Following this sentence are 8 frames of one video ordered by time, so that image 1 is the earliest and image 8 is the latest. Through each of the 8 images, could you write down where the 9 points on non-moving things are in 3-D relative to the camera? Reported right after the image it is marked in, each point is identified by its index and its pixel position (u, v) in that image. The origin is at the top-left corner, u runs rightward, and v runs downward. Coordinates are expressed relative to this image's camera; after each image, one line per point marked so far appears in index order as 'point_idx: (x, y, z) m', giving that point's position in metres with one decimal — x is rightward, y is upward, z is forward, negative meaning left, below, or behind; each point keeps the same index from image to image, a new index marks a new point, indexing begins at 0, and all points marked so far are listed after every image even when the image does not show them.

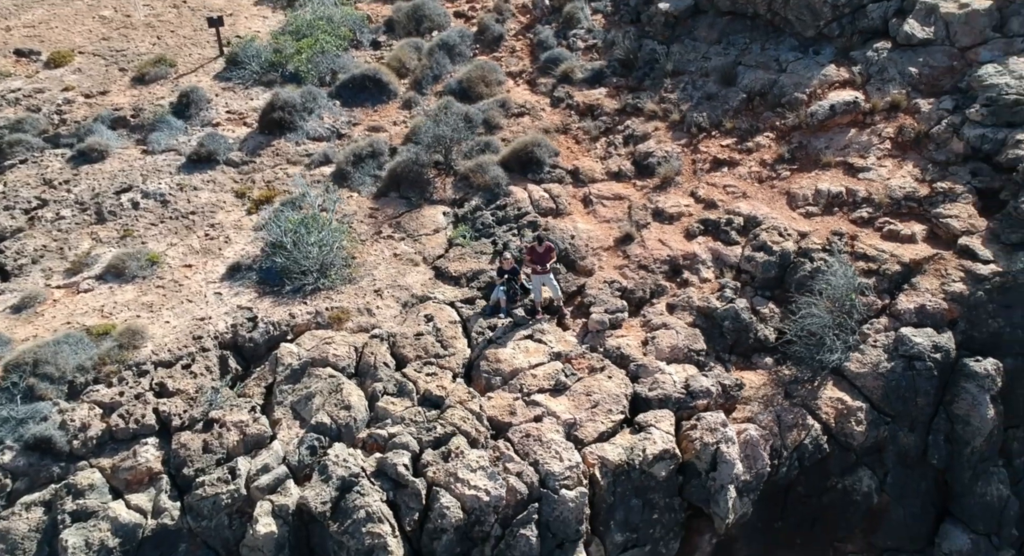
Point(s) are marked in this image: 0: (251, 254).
0: (-4.7, +0.4, +17.6) m
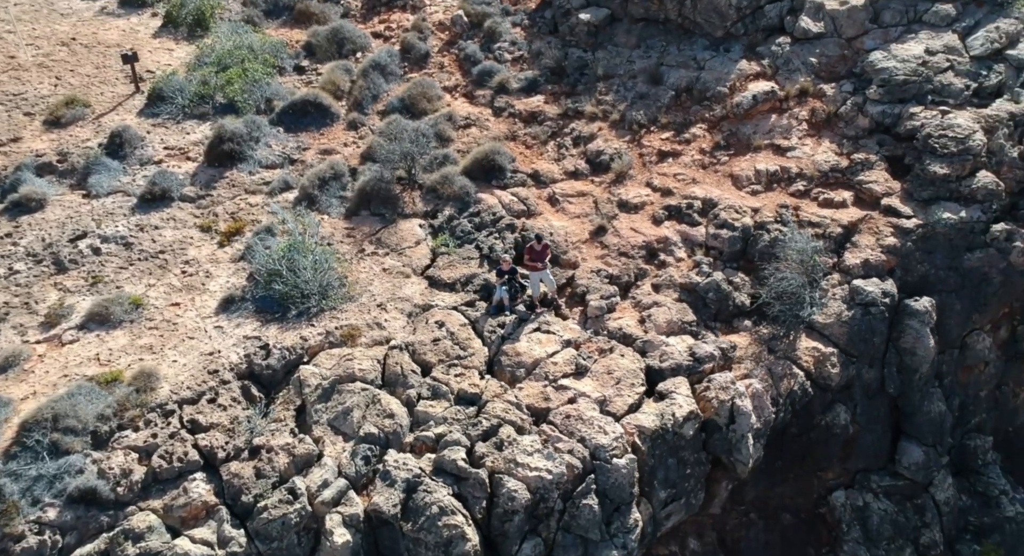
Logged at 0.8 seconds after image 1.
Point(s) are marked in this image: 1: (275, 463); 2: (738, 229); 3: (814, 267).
0: (-5.0, -0.1, +18.0) m
1: (-3.6, -2.8, +15.0) m
2: (+4.1, +0.9, +17.5) m
3: (+5.2, +0.2, +16.9) m
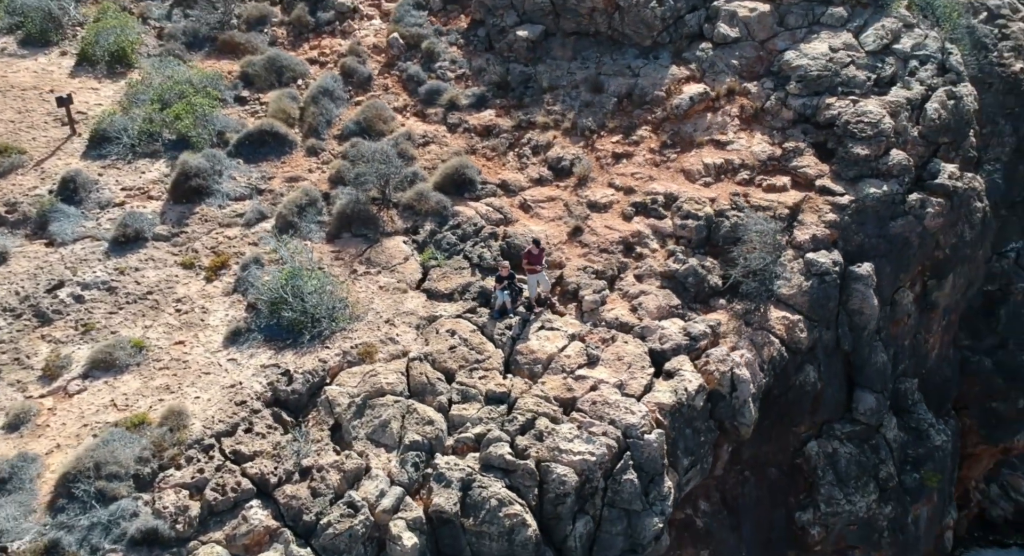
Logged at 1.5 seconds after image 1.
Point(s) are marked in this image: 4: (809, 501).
0: (-5.1, -0.7, +18.3) m
1: (-3.0, -3.2, +15.7) m
2: (+3.8, +1.2, +19.5) m
3: (+5.1, +0.6, +19.0) m
4: (+5.9, -4.4, +19.5) m
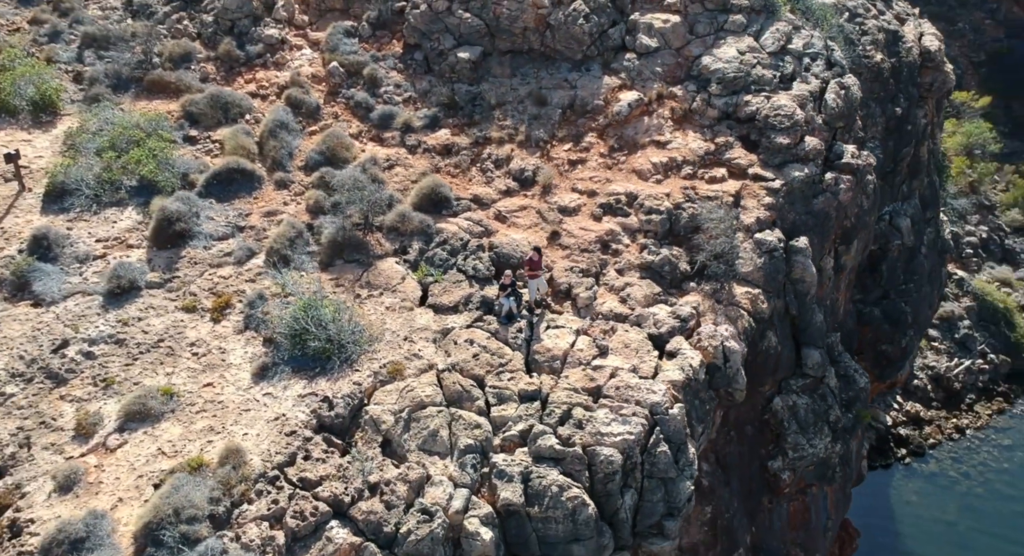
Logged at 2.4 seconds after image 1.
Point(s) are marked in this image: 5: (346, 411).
0: (-4.9, -1.4, +18.9) m
1: (-2.0, -3.7, +16.7) m
2: (+3.3, +1.5, +21.7) m
3: (+4.8, +1.0, +21.5) m
4: (+6.0, -3.9, +22.2) m
5: (-3.0, -2.4, +17.9) m
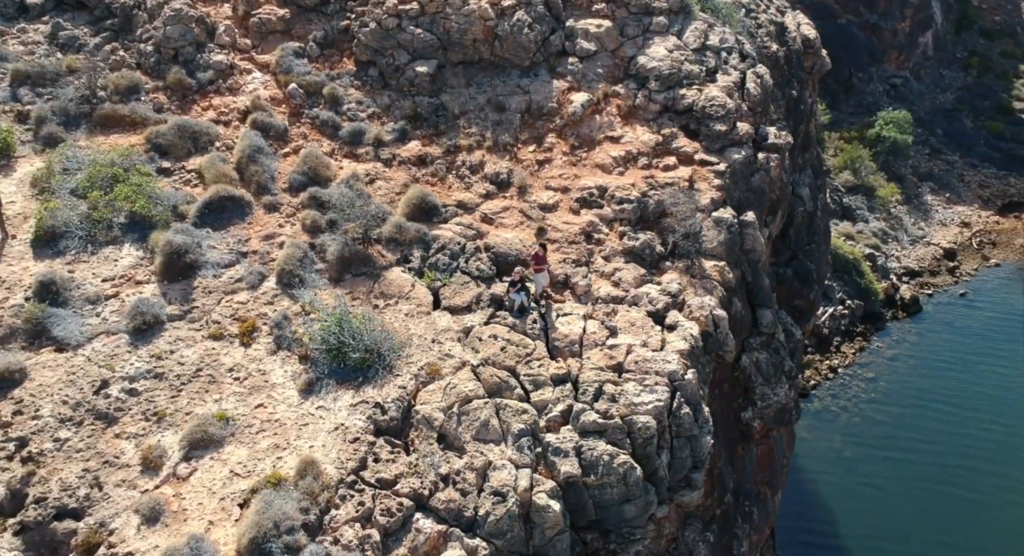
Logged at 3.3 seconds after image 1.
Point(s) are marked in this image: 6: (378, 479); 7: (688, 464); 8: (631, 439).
0: (-4.3, -1.8, +19.6) m
1: (-0.8, -3.8, +18.1) m
2: (+2.9, +1.9, +23.9) m
3: (+4.4, +1.6, +24.0) m
4: (+6.0, -3.2, +24.9) m
5: (-2.2, -2.6, +19.0) m
6: (-2.4, -3.7, +17.8) m
7: (+3.6, -3.8, +20.0) m
8: (+2.3, -3.2, +19.2) m
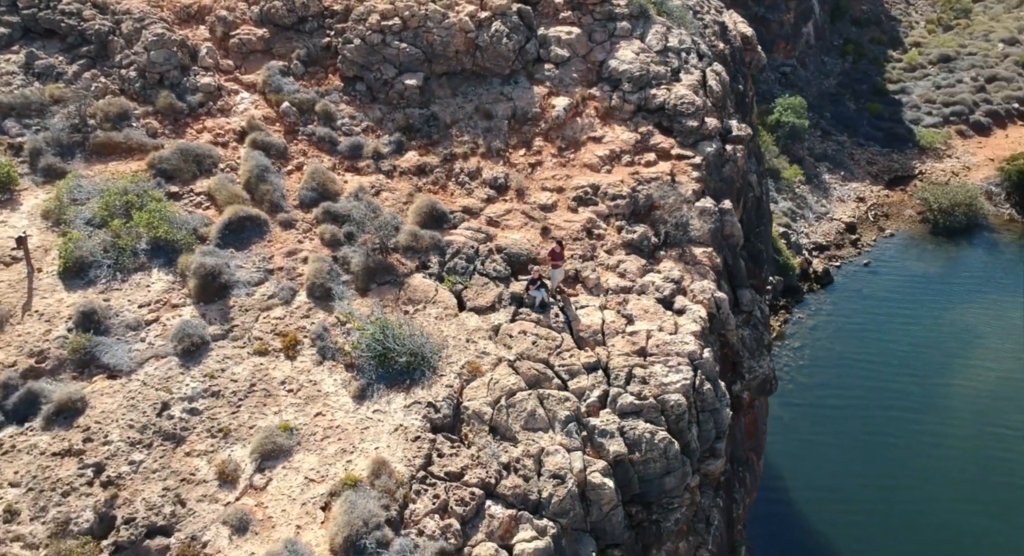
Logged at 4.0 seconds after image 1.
0: (-3.4, -2.1, +20.5) m
1: (+0.3, -3.7, +19.4) m
2: (+2.9, +2.1, +25.6) m
3: (+4.4, +1.9, +25.8) m
4: (+6.2, -2.7, +27.0) m
5: (-1.2, -2.7, +20.1) m
6: (-1.3, -3.8, +18.9) m
7: (+4.5, -3.5, +21.8) m
8: (+3.3, -2.9, +20.9) m
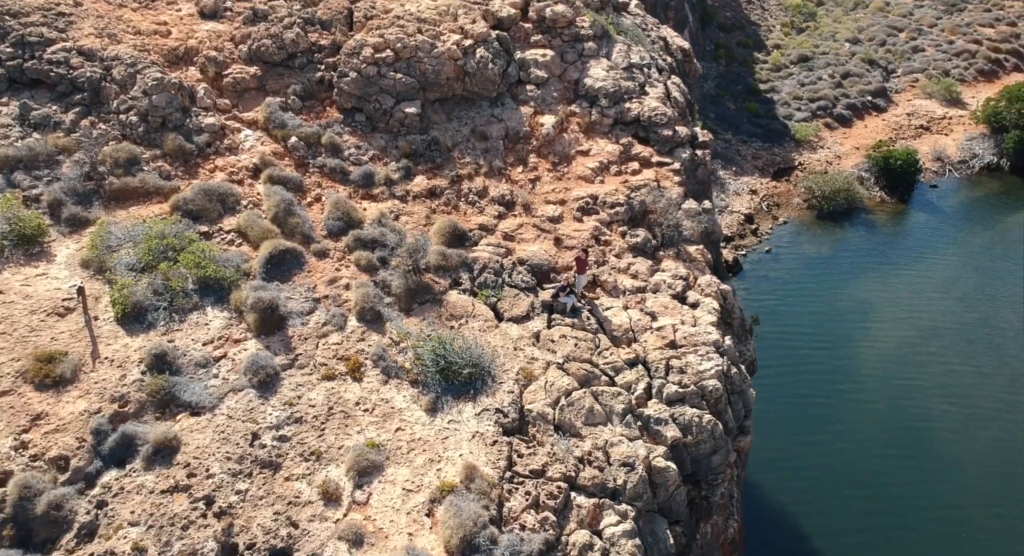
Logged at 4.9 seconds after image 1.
0: (-2.1, -2.5, +21.7) m
1: (+1.9, -3.9, +21.1) m
2: (+3.1, +2.1, +27.6) m
3: (+4.5, +2.0, +28.1) m
4: (+6.6, -2.5, +29.5) m
5: (+0.1, -3.0, +21.6) m
6: (+0.4, -4.0, +20.4) m
7: (+5.6, -3.3, +24.0) m
8: (+4.5, -2.8, +23.0) m
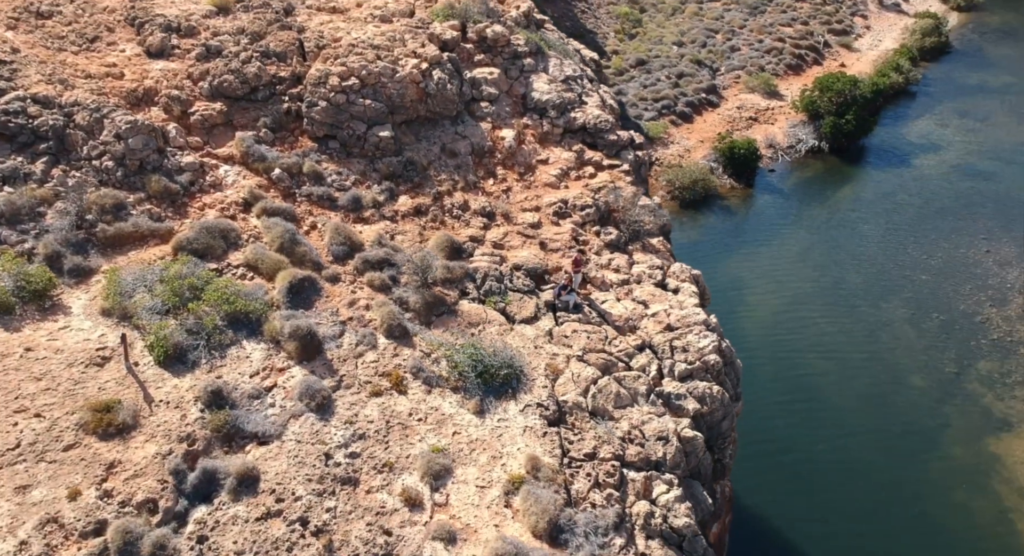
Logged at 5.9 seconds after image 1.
0: (-1.2, -2.8, +22.9) m
1: (+2.9, -3.7, +23.0) m
2: (+2.4, +2.2, +29.7) m
3: (+3.7, +2.3, +30.4) m
4: (+5.9, -2.0, +32.1) m
5: (+1.1, -3.0, +23.2) m
6: (+1.6, -4.0, +22.0) m
7: (+6.0, -2.8, +26.5) m
8: (+5.1, -2.4, +25.3) m
